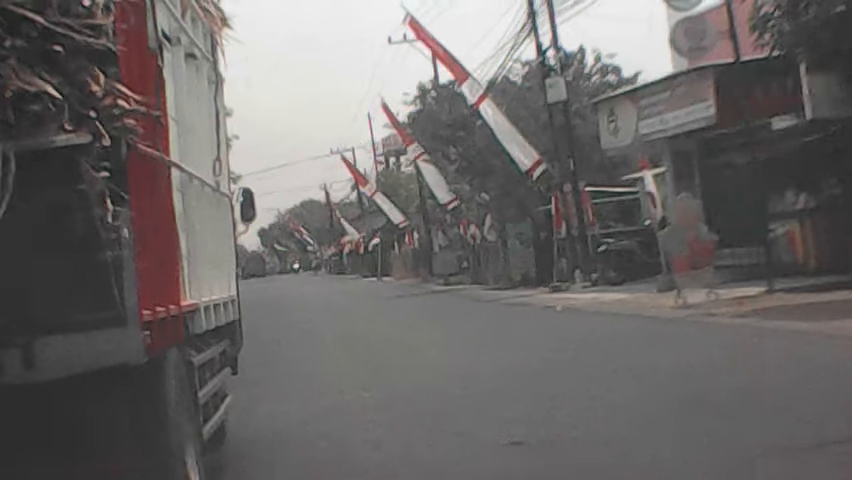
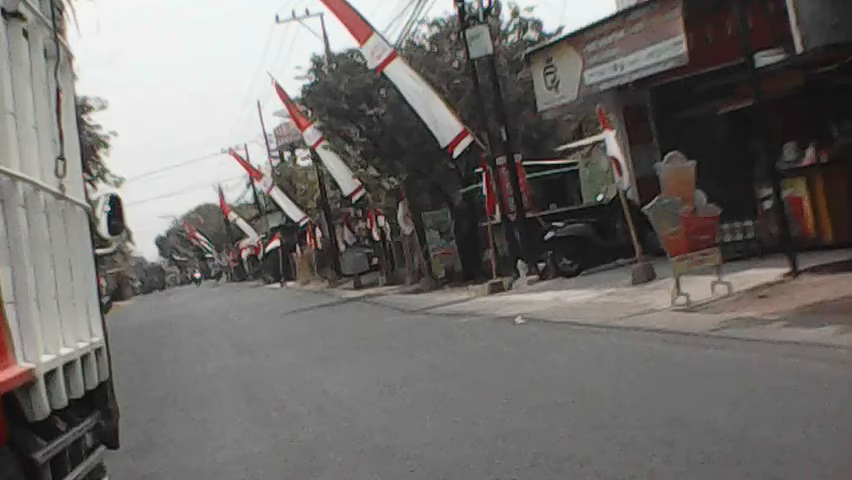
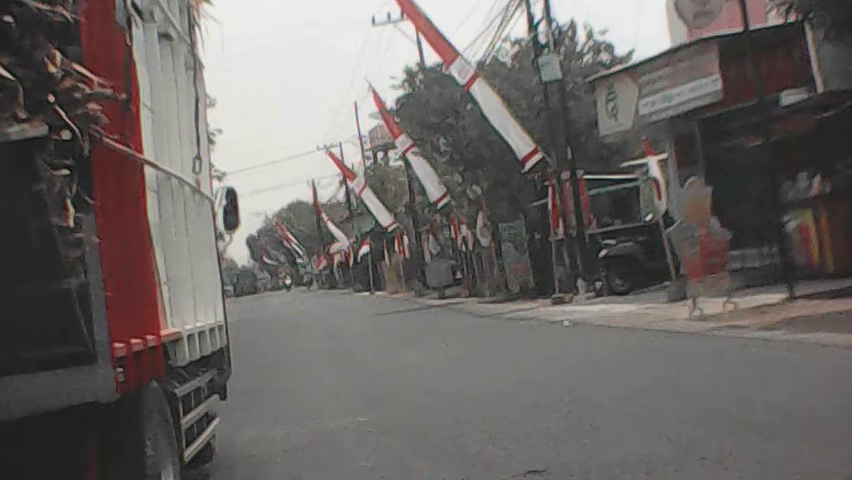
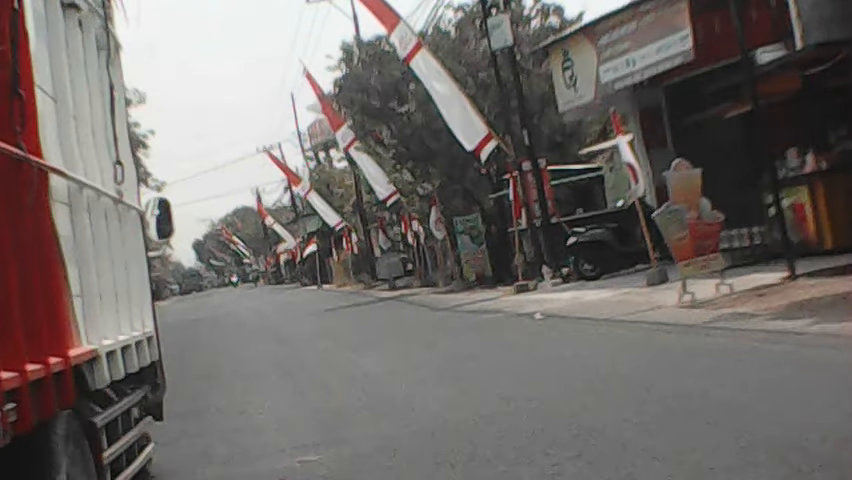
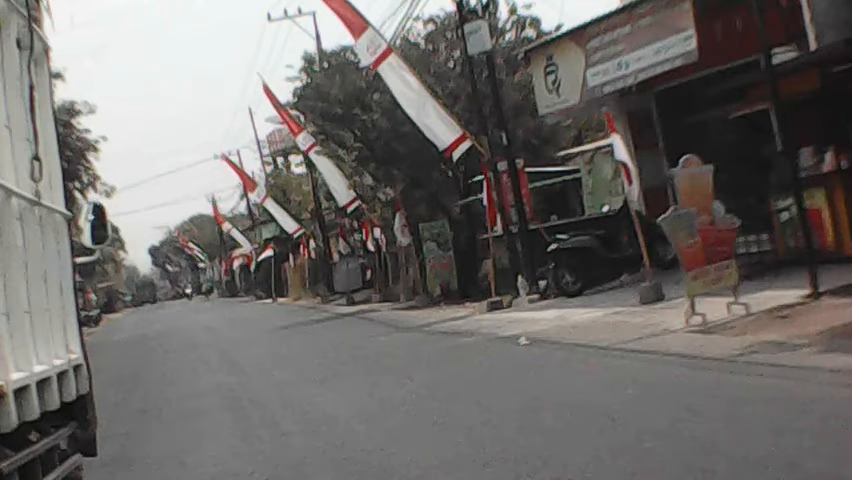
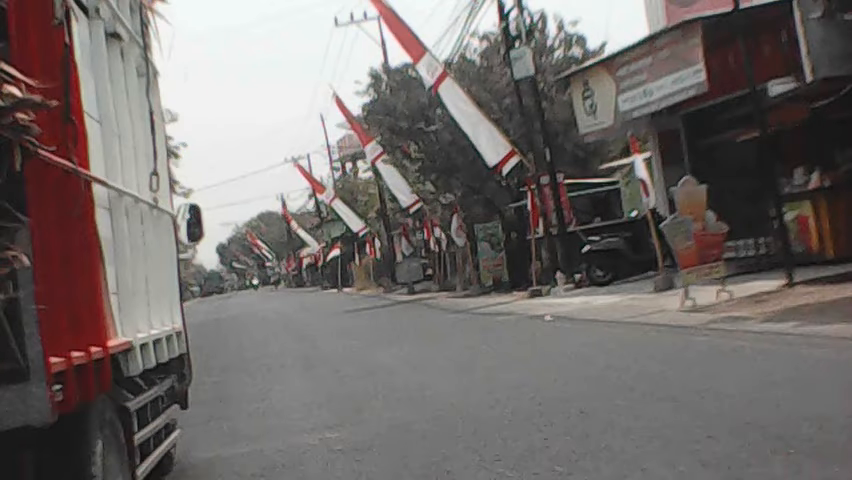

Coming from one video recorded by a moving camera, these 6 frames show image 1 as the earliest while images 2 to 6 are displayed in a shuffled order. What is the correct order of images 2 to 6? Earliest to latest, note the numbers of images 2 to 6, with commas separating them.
3, 6, 4, 2, 5
